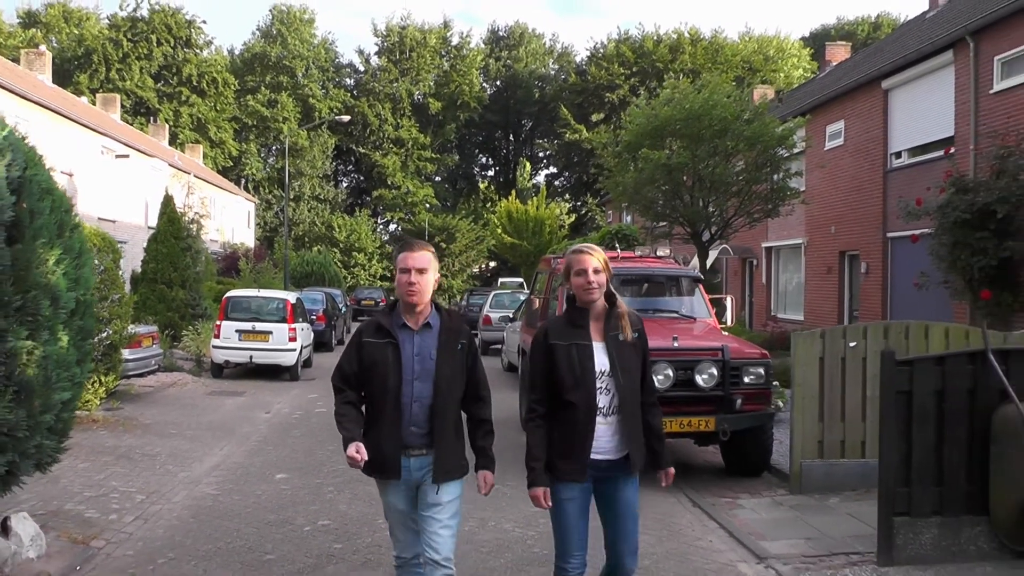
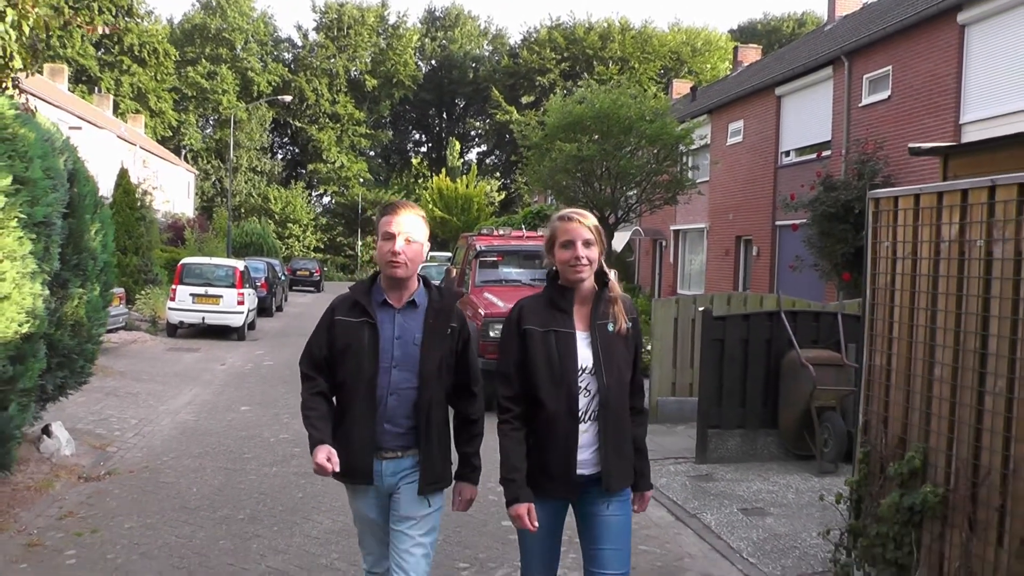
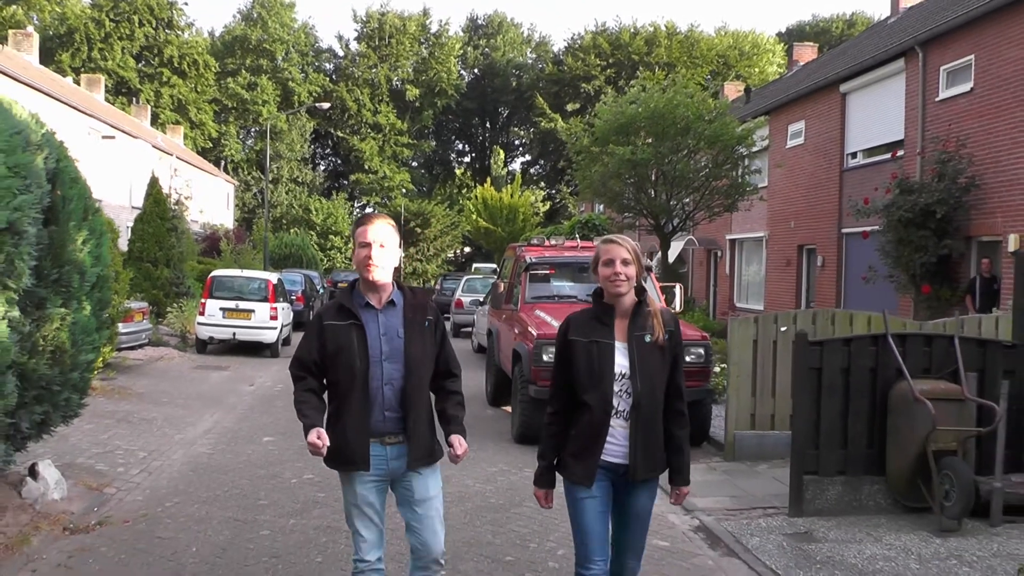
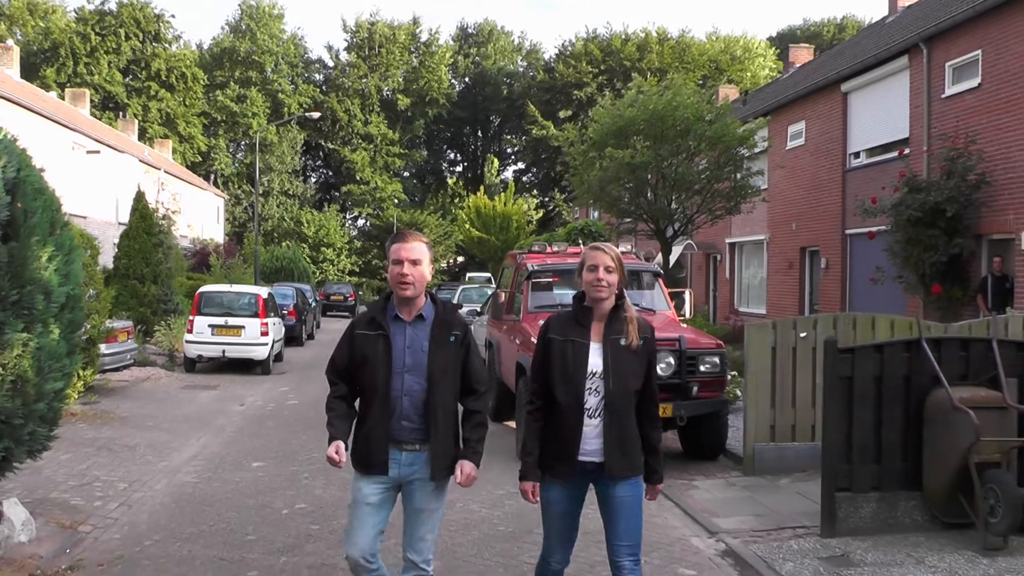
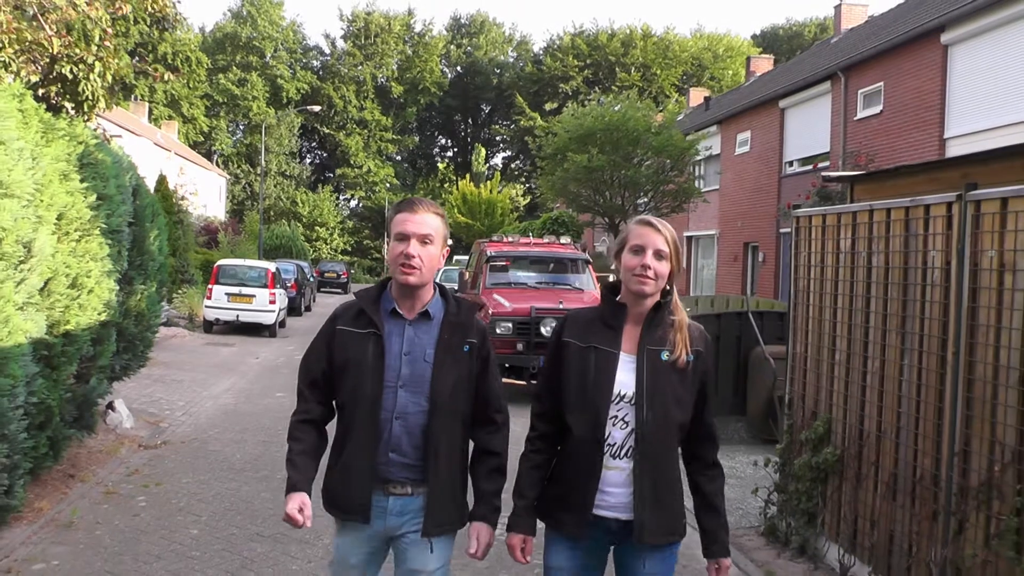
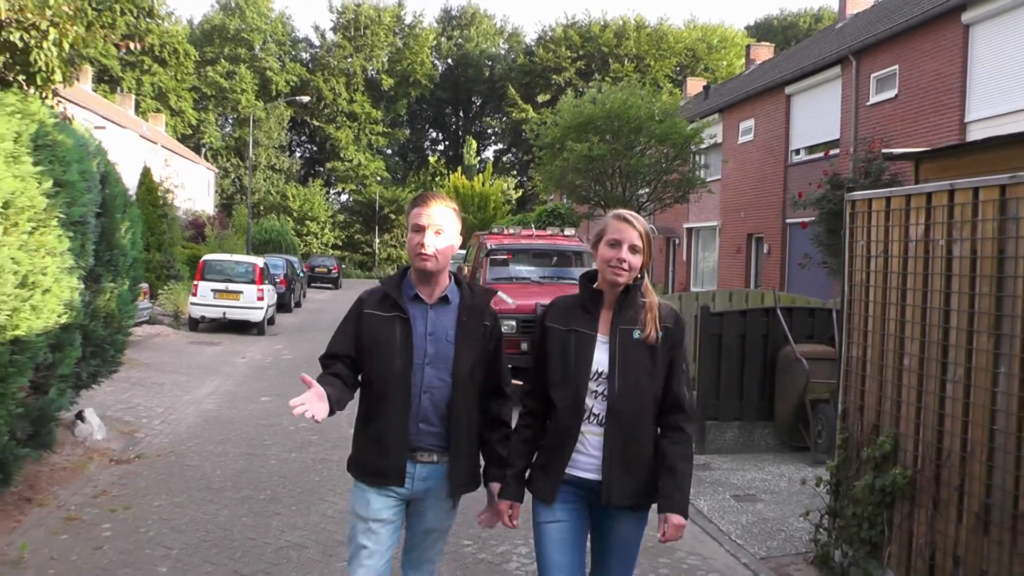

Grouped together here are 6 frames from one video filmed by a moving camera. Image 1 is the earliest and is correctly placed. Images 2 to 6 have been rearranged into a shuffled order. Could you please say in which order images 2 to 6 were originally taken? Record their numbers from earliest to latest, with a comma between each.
4, 3, 2, 6, 5
